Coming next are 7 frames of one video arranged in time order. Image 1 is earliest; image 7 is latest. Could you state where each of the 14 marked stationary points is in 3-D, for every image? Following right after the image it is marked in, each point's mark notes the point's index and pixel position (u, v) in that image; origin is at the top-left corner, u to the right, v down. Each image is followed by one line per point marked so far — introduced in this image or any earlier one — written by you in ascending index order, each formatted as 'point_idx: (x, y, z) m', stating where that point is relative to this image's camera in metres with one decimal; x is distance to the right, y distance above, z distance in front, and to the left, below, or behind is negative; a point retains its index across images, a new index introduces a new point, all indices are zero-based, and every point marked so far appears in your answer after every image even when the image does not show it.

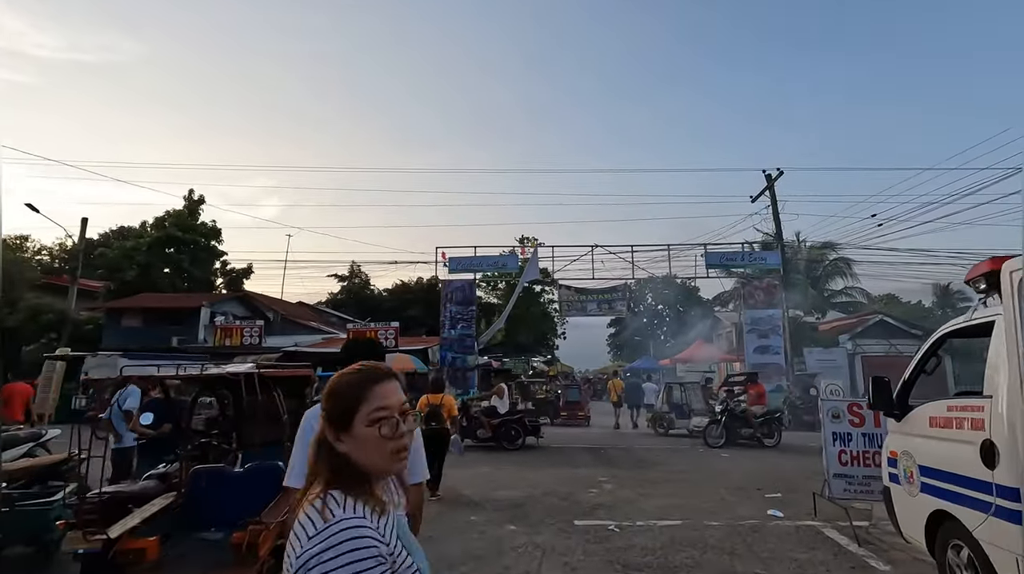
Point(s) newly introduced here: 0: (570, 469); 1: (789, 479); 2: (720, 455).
0: (+1.3, -4.1, +11.9) m
1: (+5.6, -3.9, +10.9) m
2: (+5.3, -4.4, +13.8) m
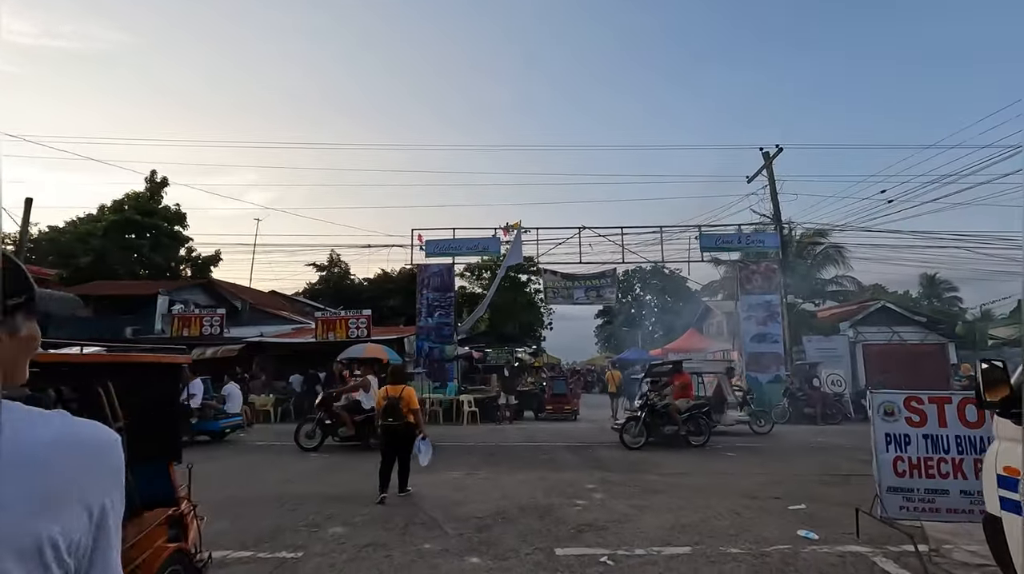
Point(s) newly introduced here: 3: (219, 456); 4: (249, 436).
0: (+0.8, -3.6, +10.2) m
1: (+5.1, -3.4, +9.3) m
2: (+4.8, -3.8, +12.2) m
3: (-6.9, -4.0, +12.7) m
4: (-8.1, -4.6, +16.7) m
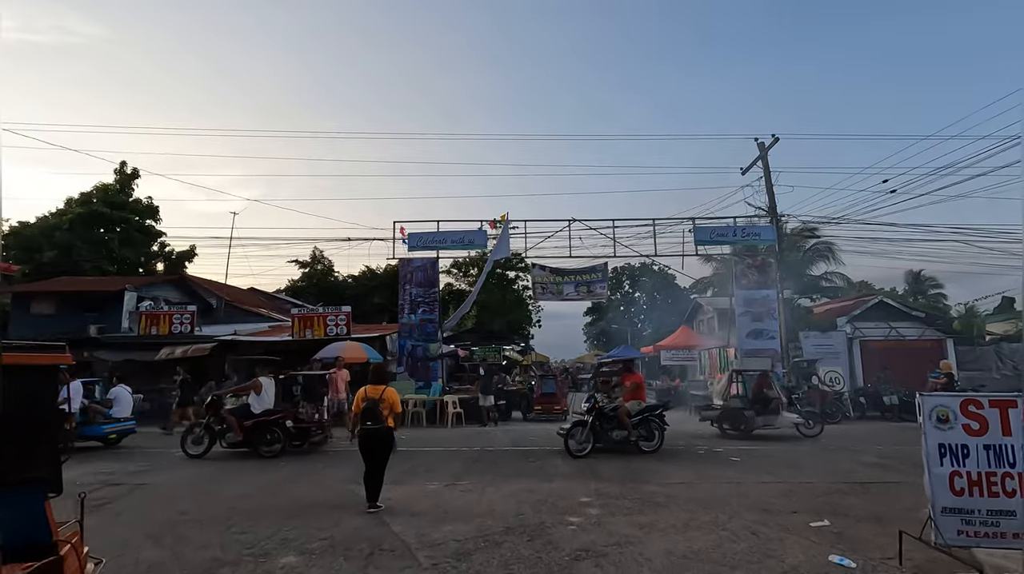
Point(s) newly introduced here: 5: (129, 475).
0: (+0.5, -3.4, +9.2) m
1: (+4.9, -3.2, +8.4) m
2: (+4.5, -3.7, +11.3) m
3: (-7.2, -3.9, +11.5) m
4: (-8.5, -4.5, +15.5) m
5: (-7.8, -3.8, +10.9) m
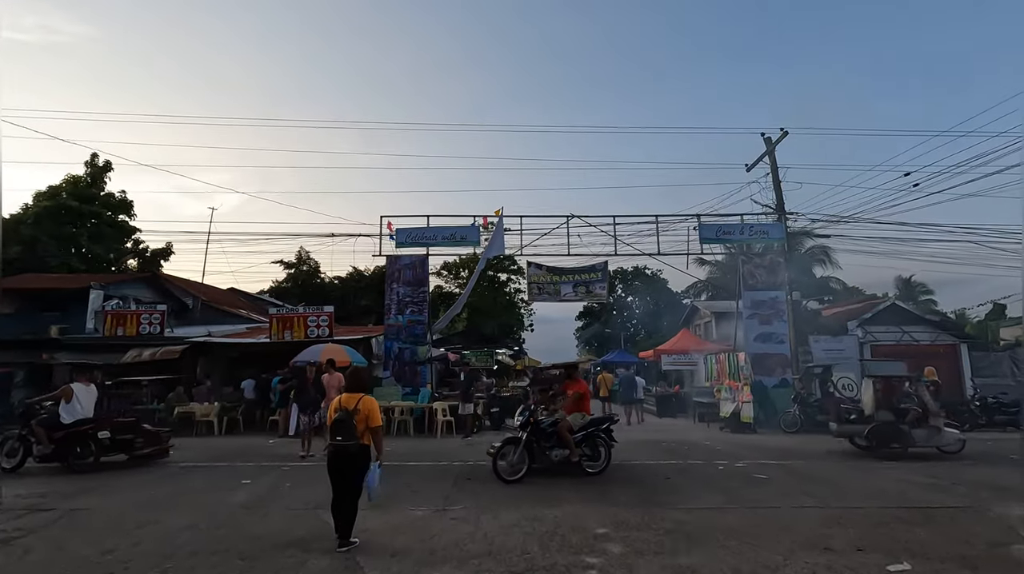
0: (+0.6, -3.3, +7.8) m
1: (+4.9, -3.1, +7.1) m
2: (+4.4, -3.6, +10.0) m
3: (-7.3, -3.7, +10.0) m
4: (-8.6, -4.3, +13.9) m
5: (-7.8, -3.7, +9.4) m
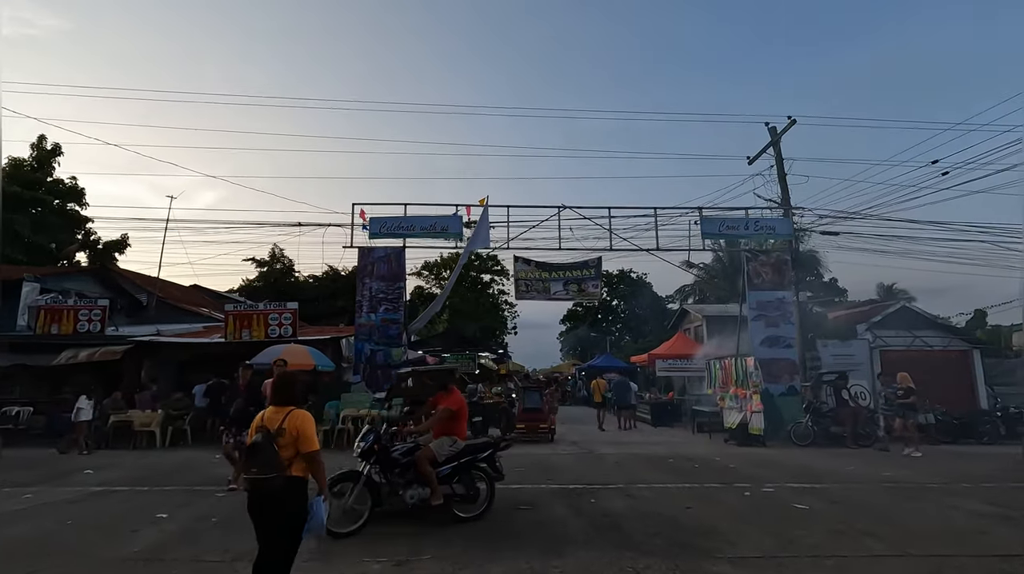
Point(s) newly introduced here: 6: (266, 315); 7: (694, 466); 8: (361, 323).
0: (+0.4, -3.1, +5.9) m
1: (+4.8, -3.0, +5.3) m
2: (+4.2, -3.4, +8.2) m
3: (-7.5, -3.4, +7.8) m
4: (-8.9, -4.1, +11.7) m
5: (-8.0, -3.4, +7.1) m
6: (-8.6, -1.0, +18.8) m
7: (+4.2, -4.1, +12.4) m
8: (-5.4, -1.3, +19.0) m
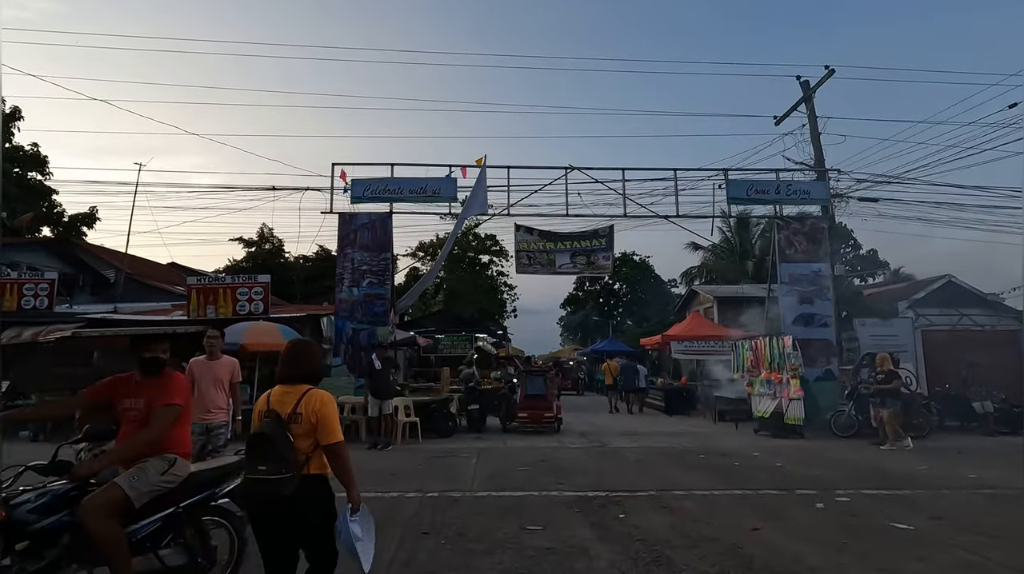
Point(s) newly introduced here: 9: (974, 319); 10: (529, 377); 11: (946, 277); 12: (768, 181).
0: (+0.5, -2.5, +3.8) m
1: (+4.9, -2.4, +3.1) m
2: (+4.3, -2.8, +6.0) m
3: (-7.4, -2.8, +5.6) m
4: (-8.9, -3.3, +9.5) m
5: (-7.9, -2.7, +5.0) m
6: (-8.6, 0.0, +16.6) m
7: (+4.2, -3.4, +10.2) m
8: (-5.3, -0.4, +16.8) m
9: (+16.3, -1.1, +18.9) m
10: (+0.5, -2.7, +16.1) m
11: (+15.1, +0.3, +18.7) m
12: (+8.5, +3.5, +17.8) m
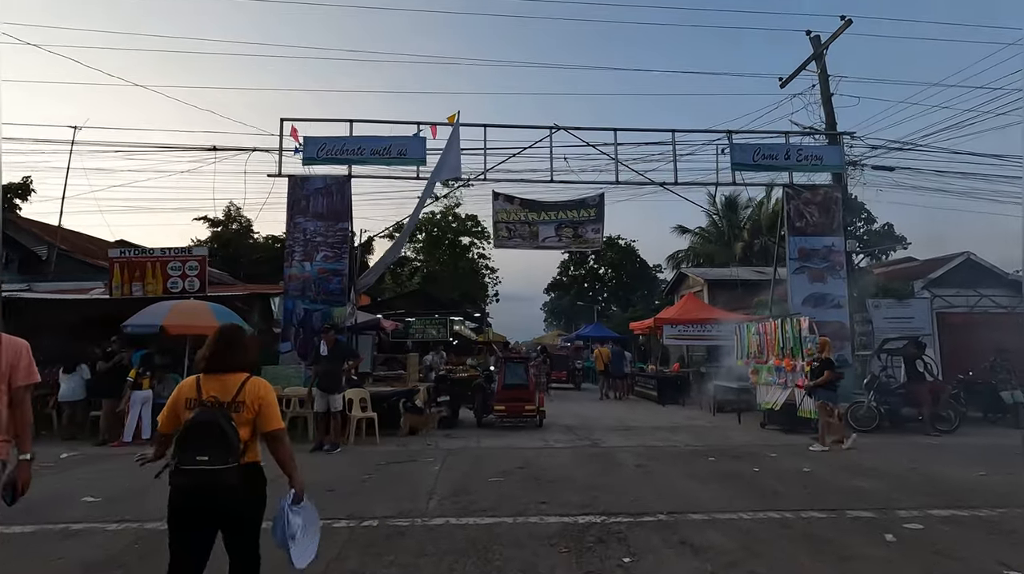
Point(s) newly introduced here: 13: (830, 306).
0: (+0.2, -2.1, +1.8) m
1: (+4.7, -2.1, +1.3) m
2: (+4.0, -2.4, +4.2) m
3: (-7.7, -2.4, +3.4) m
4: (-9.3, -2.8, +7.3) m
5: (-8.2, -2.3, +2.8) m
6: (-9.2, +0.7, +14.3) m
7: (+3.8, -2.9, +8.4) m
8: (-6.0, +0.3, +14.6) m
9: (+15.5, -0.4, +17.3) m
10: (-0.1, -2.0, +14.1) m
11: (+14.4, +1.0, +17.1) m
12: (+7.8, +4.2, +15.9) m
13: (+9.0, -0.5, +15.1) m
